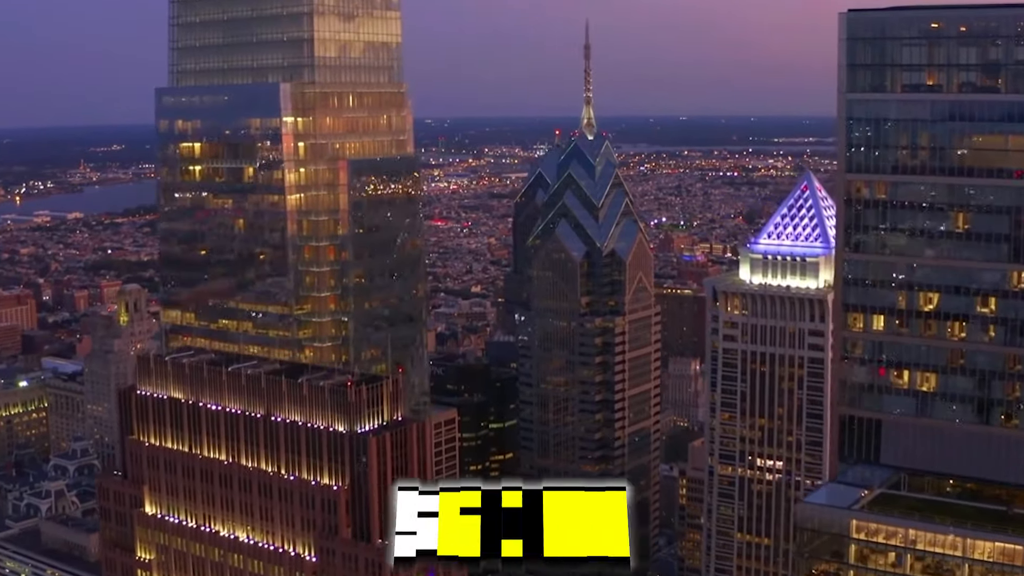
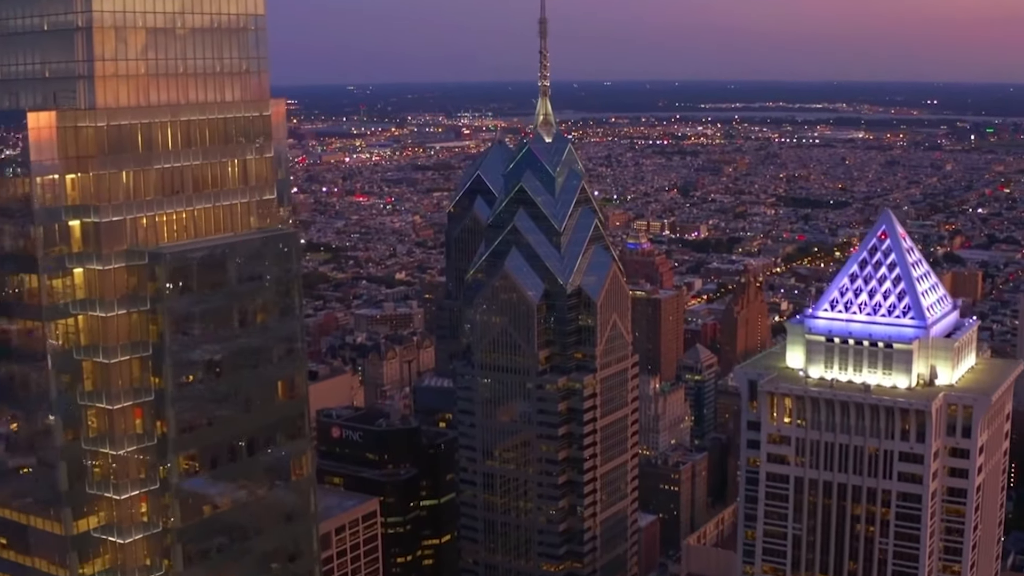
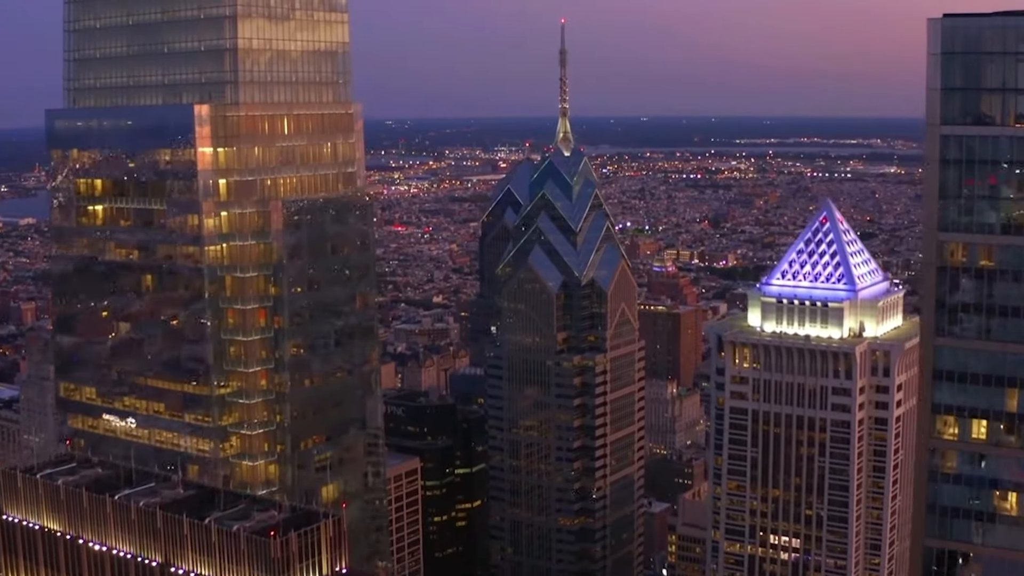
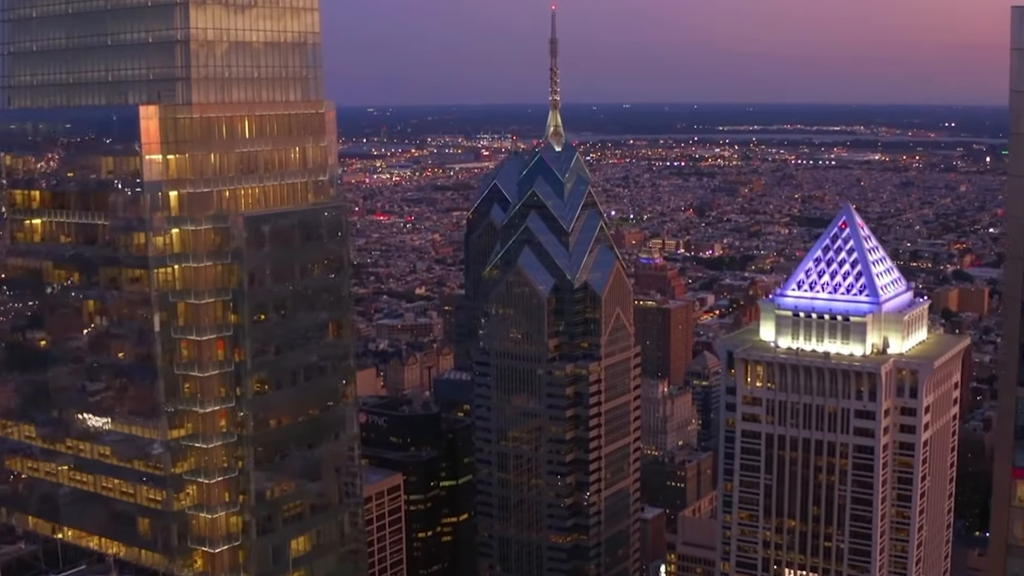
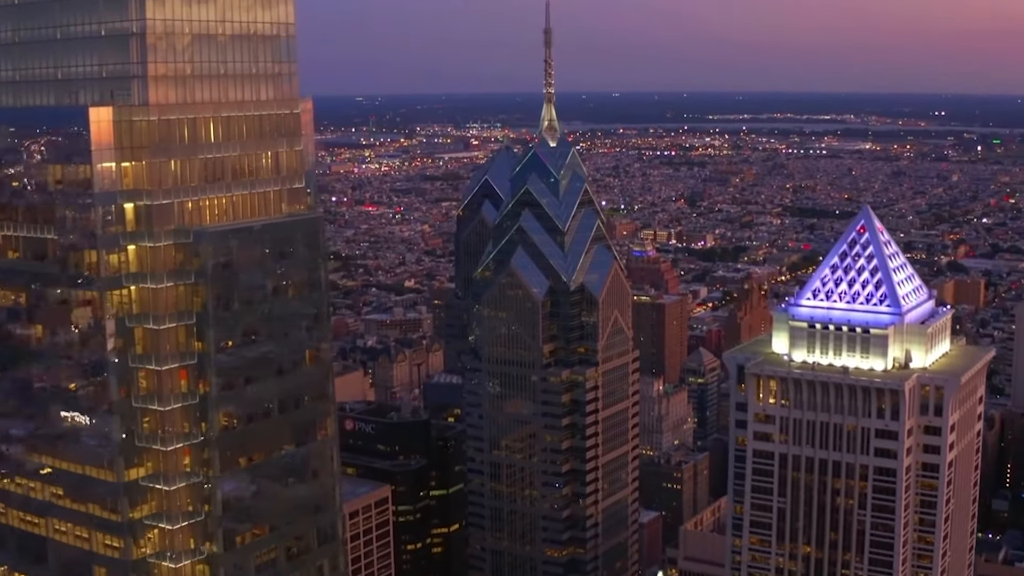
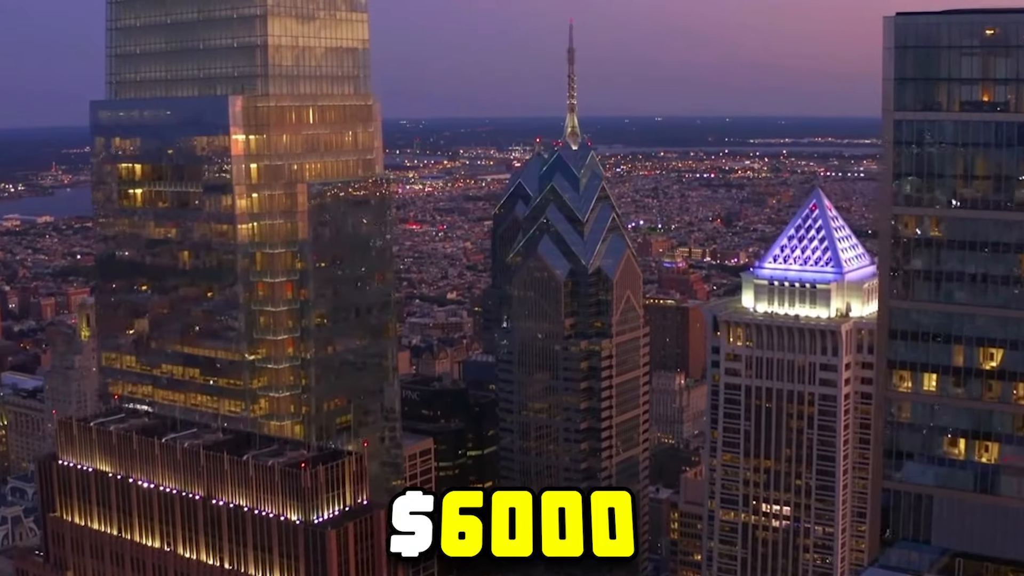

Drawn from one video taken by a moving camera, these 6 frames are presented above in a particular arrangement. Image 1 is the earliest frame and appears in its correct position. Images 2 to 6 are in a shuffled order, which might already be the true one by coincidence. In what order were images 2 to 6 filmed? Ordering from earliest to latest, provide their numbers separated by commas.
6, 3, 4, 5, 2
